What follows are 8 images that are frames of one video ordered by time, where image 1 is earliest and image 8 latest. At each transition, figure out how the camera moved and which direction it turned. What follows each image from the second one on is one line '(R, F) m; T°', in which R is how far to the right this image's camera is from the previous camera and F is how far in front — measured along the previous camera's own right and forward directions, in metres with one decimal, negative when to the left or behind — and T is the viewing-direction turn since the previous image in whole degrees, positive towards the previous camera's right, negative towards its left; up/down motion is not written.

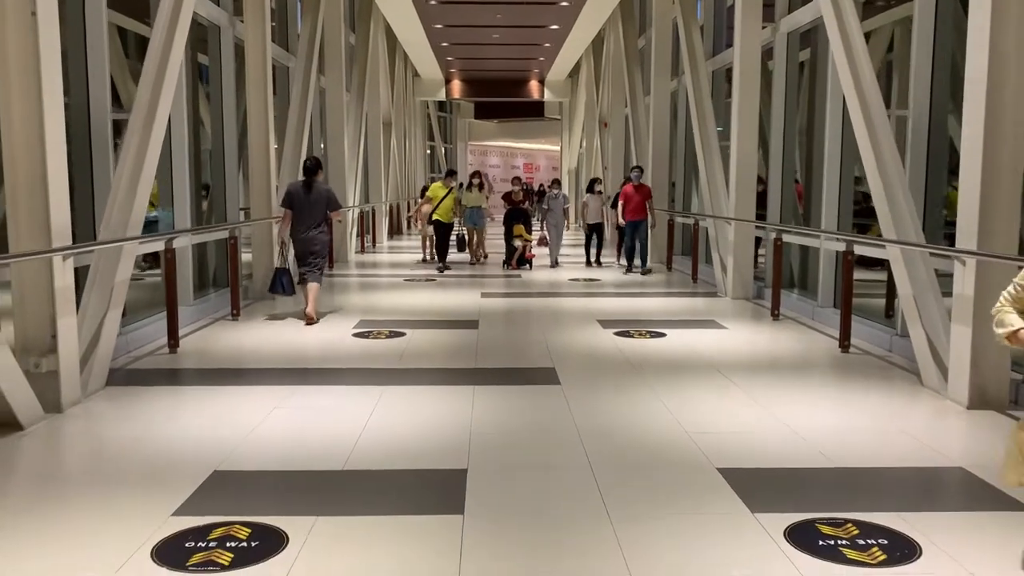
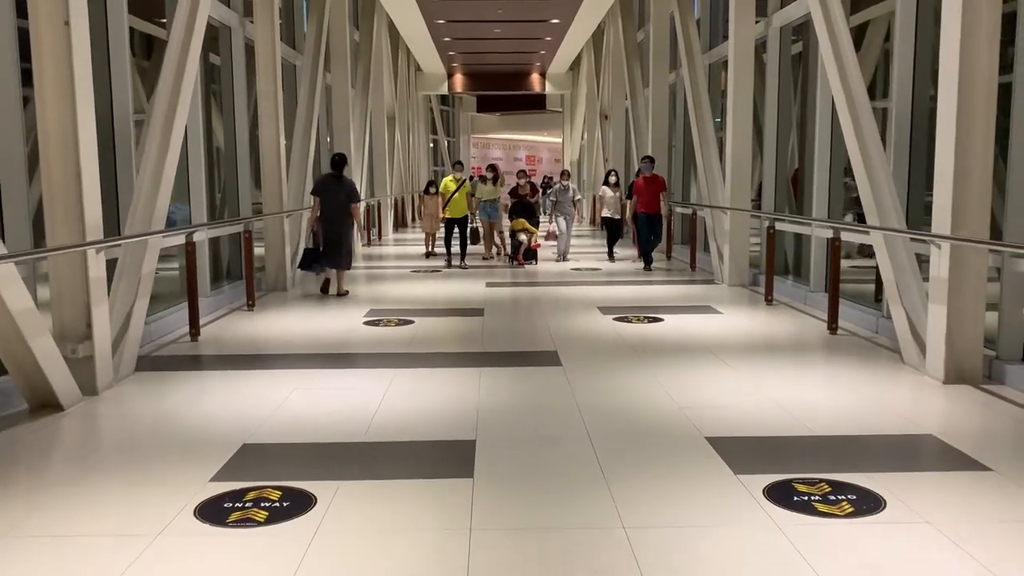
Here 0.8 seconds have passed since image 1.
(0.0, -0.3) m; 0°
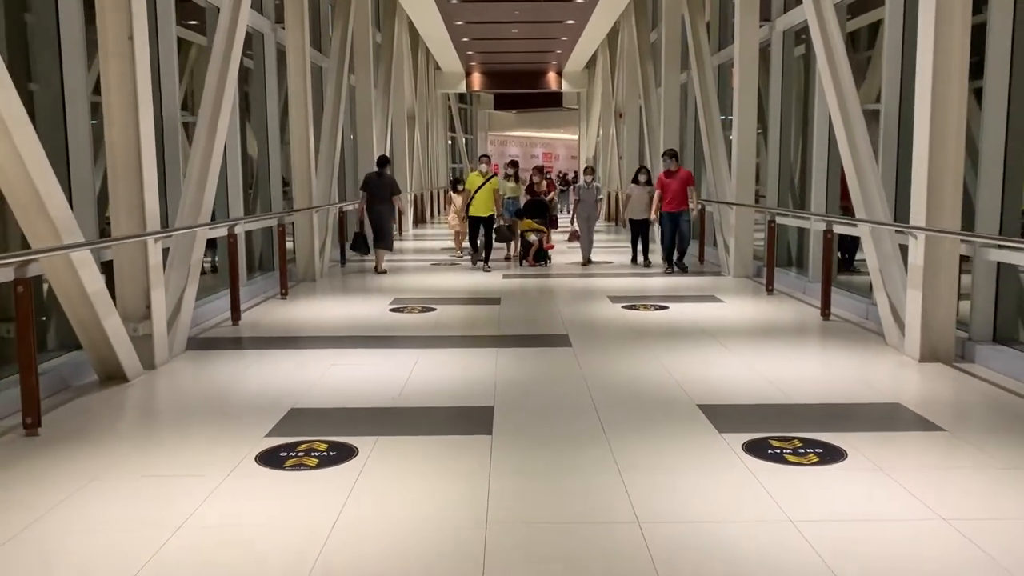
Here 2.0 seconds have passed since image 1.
(0.0, -0.6) m; -1°
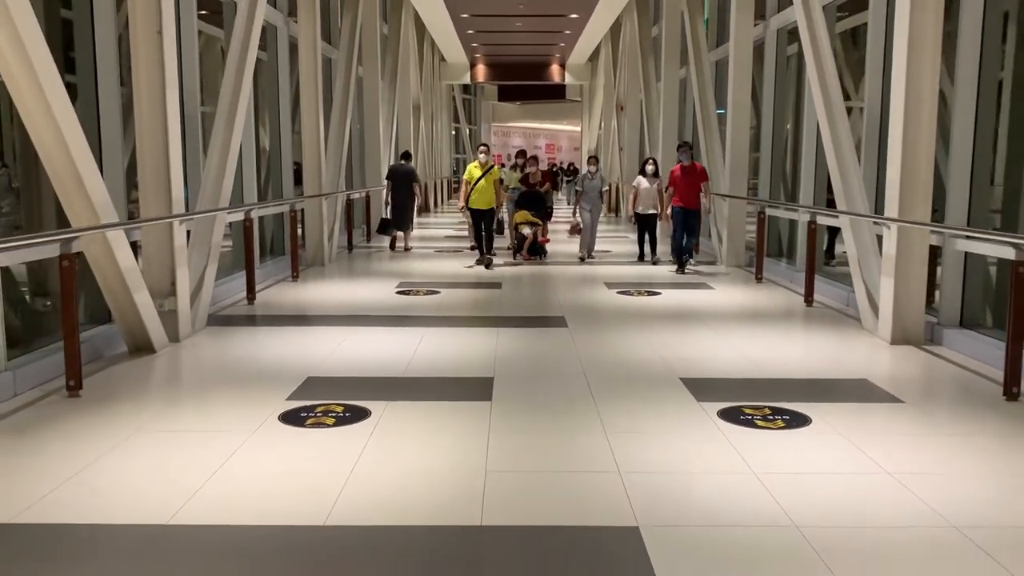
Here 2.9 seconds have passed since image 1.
(0.0, -0.4) m; 0°
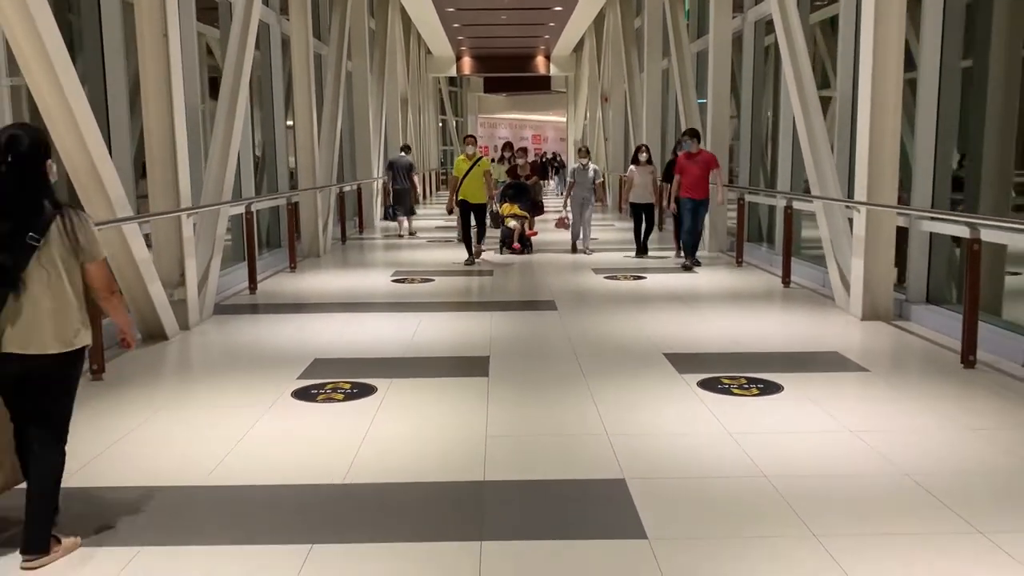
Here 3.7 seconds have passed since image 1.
(0.0, -0.4) m; +1°
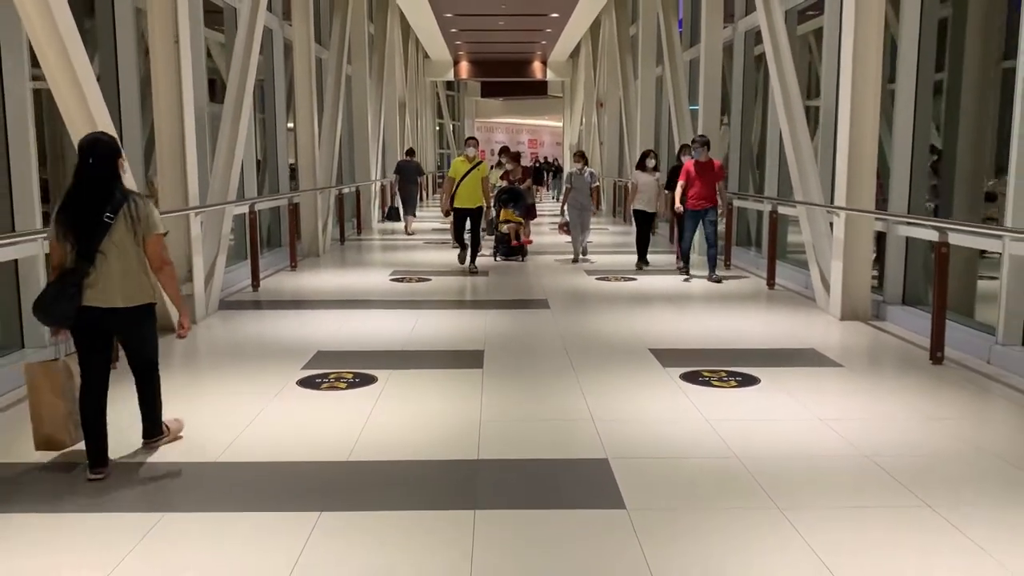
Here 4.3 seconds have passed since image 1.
(0.0, -0.3) m; 0°
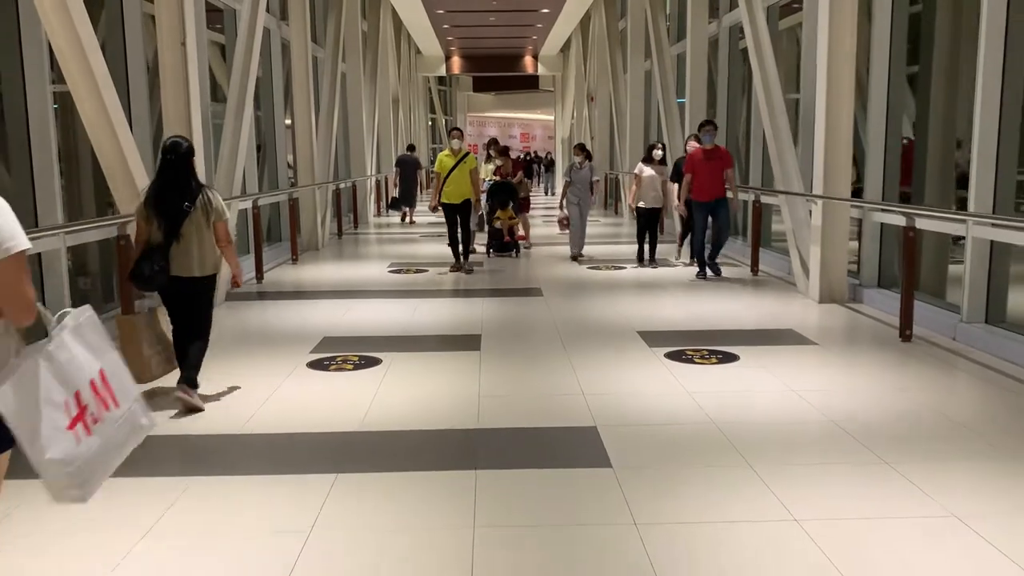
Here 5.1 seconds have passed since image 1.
(0.0, -0.3) m; 0°
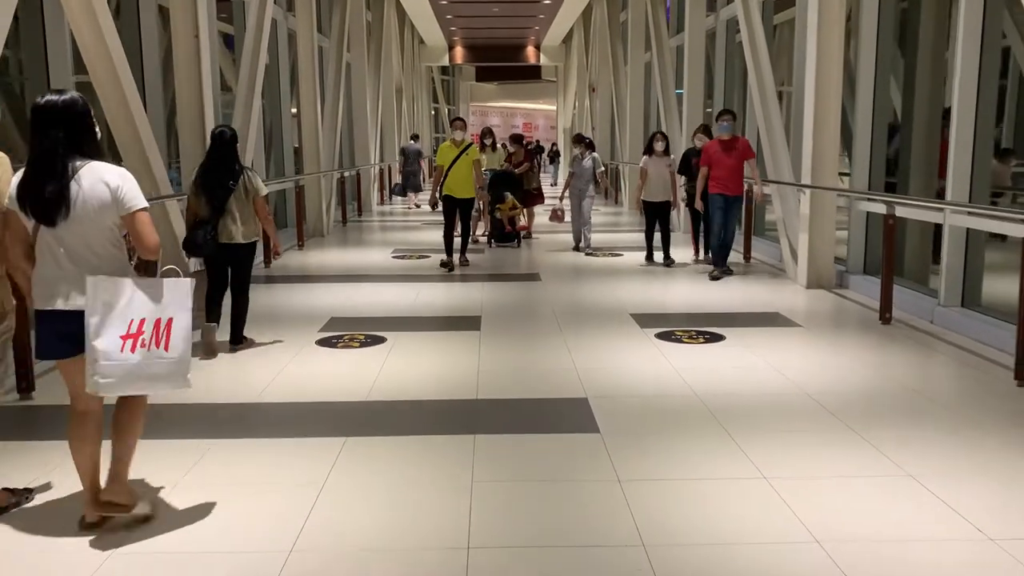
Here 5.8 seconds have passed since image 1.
(0.0, -0.3) m; 0°
